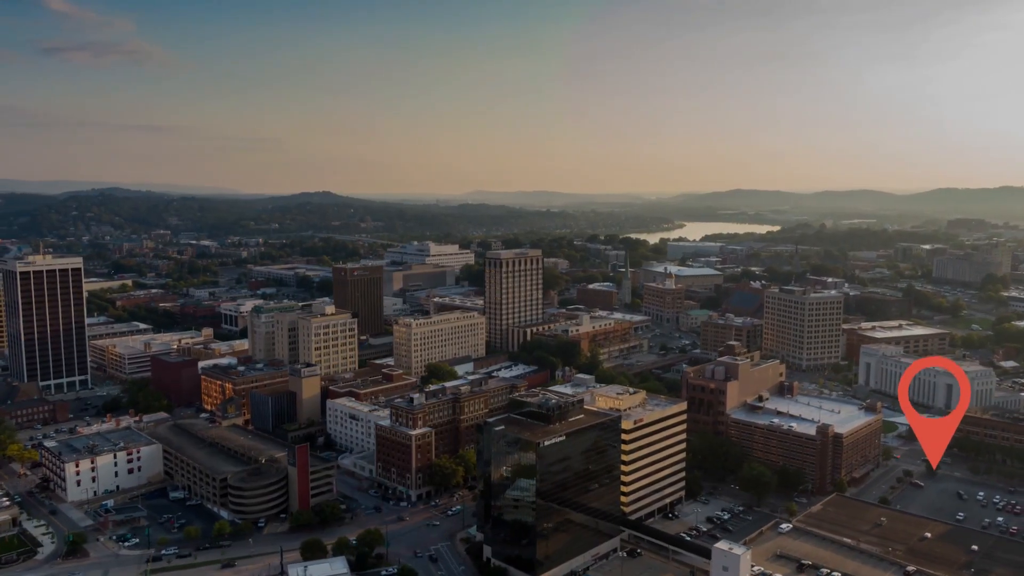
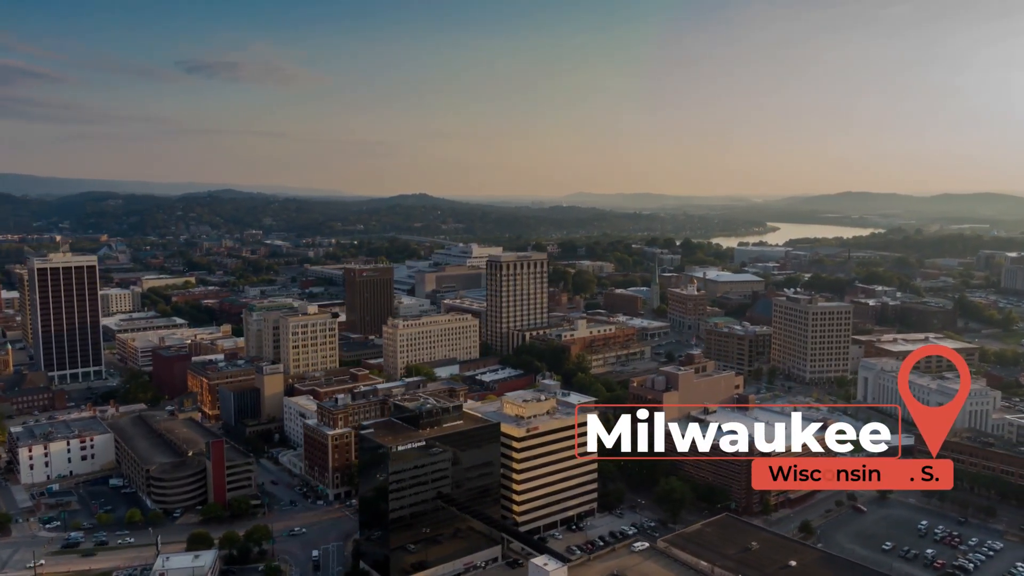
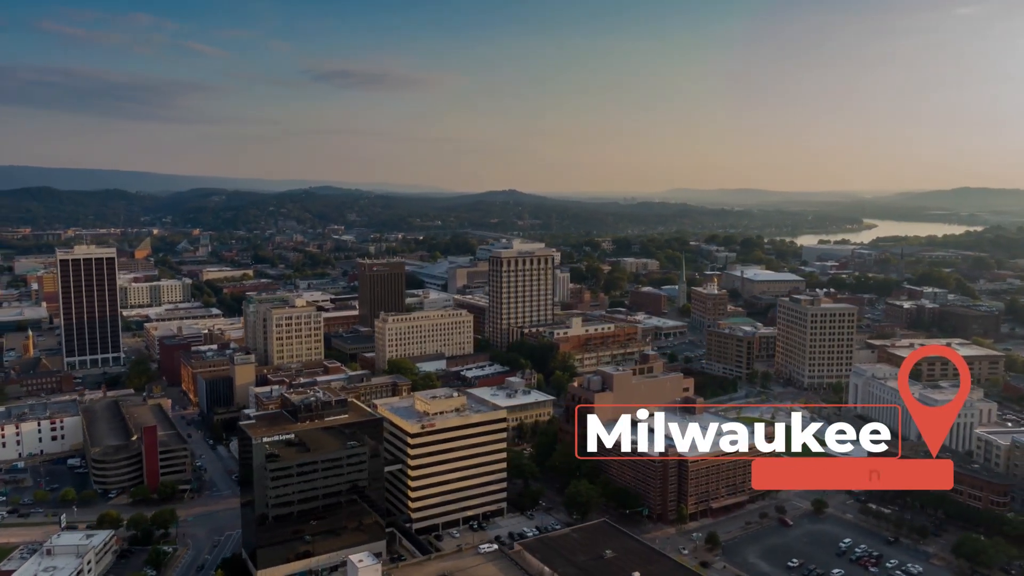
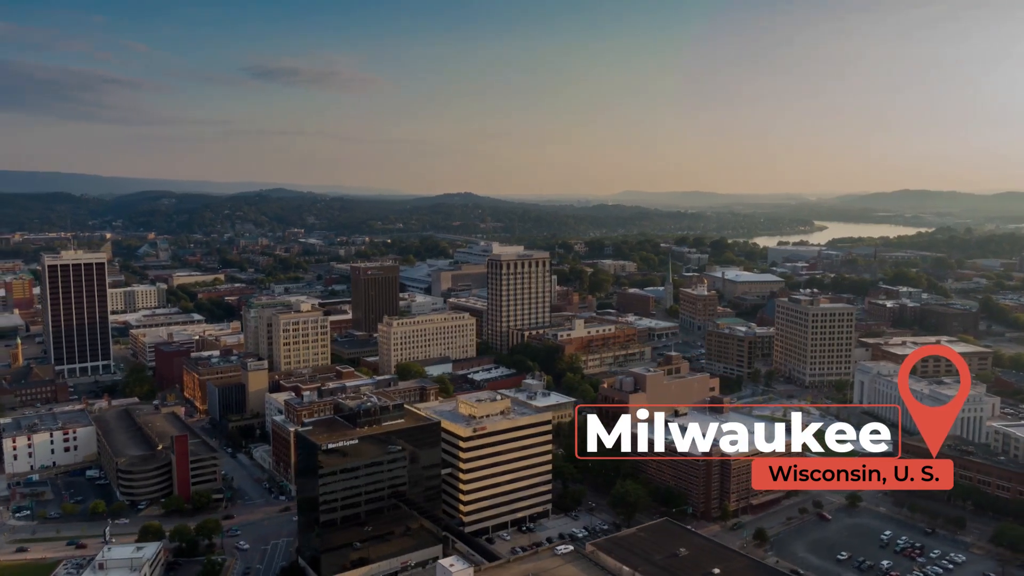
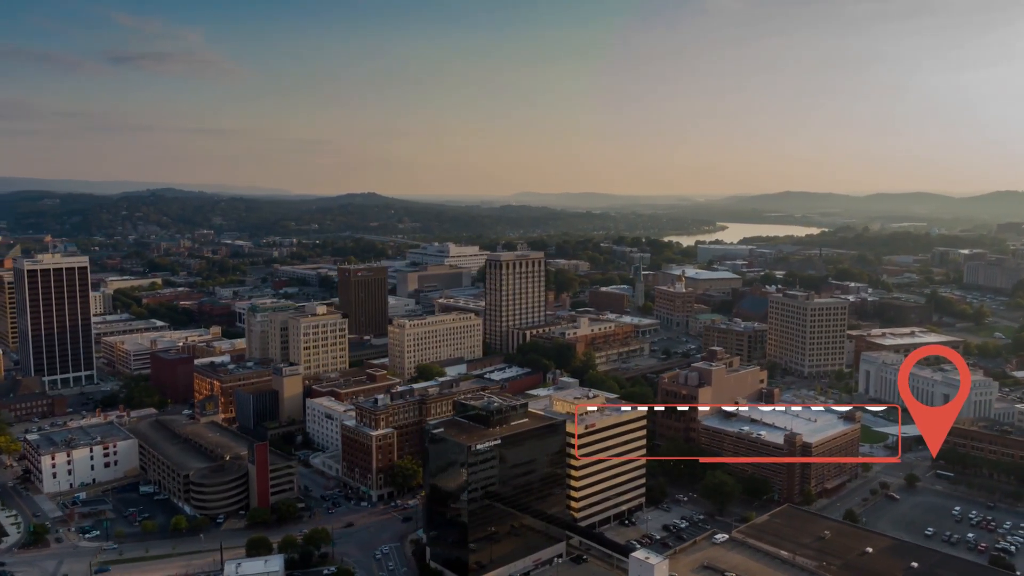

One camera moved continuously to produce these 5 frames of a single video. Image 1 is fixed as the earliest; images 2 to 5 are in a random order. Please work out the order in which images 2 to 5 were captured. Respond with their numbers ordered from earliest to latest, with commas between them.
5, 2, 4, 3
